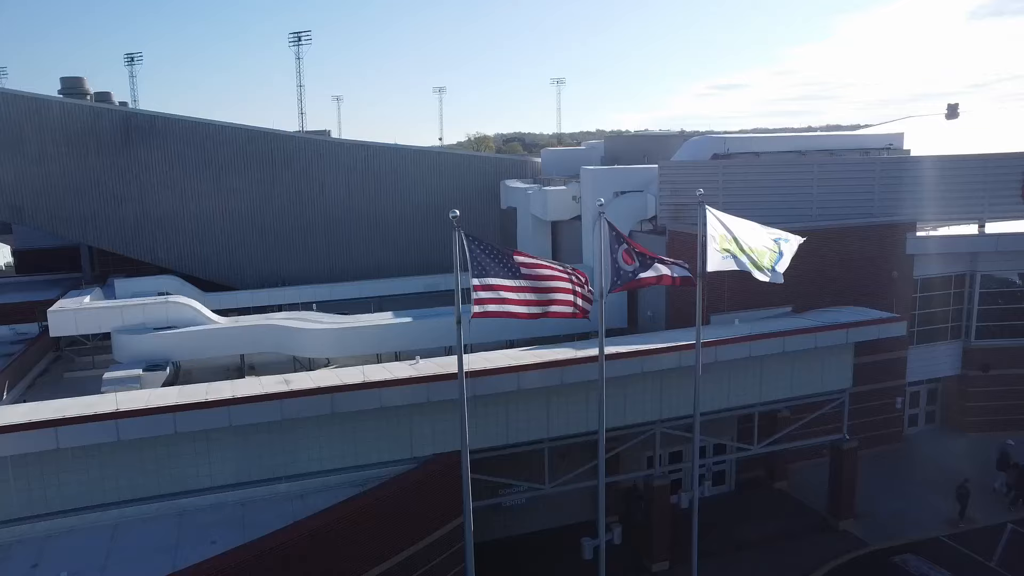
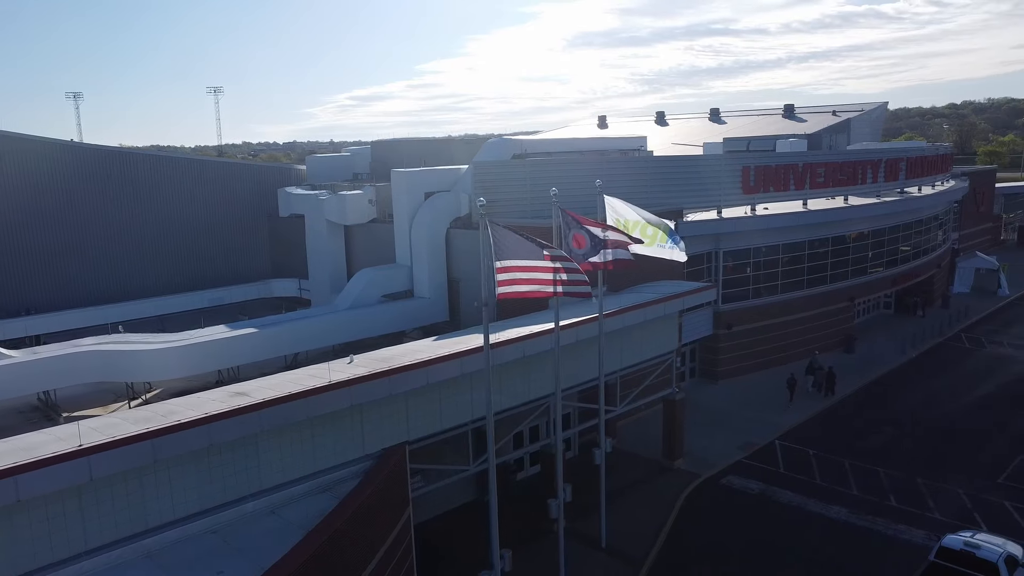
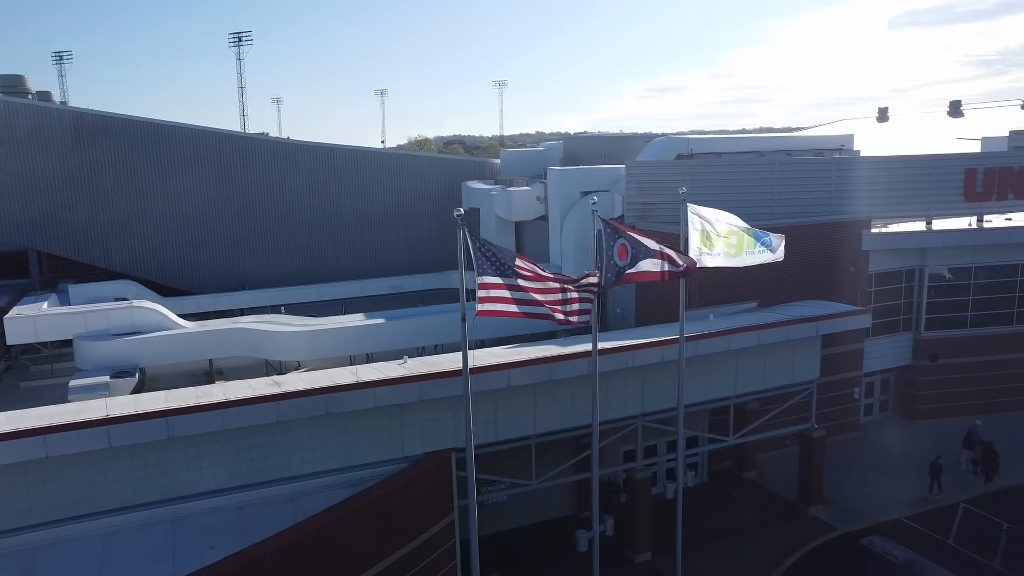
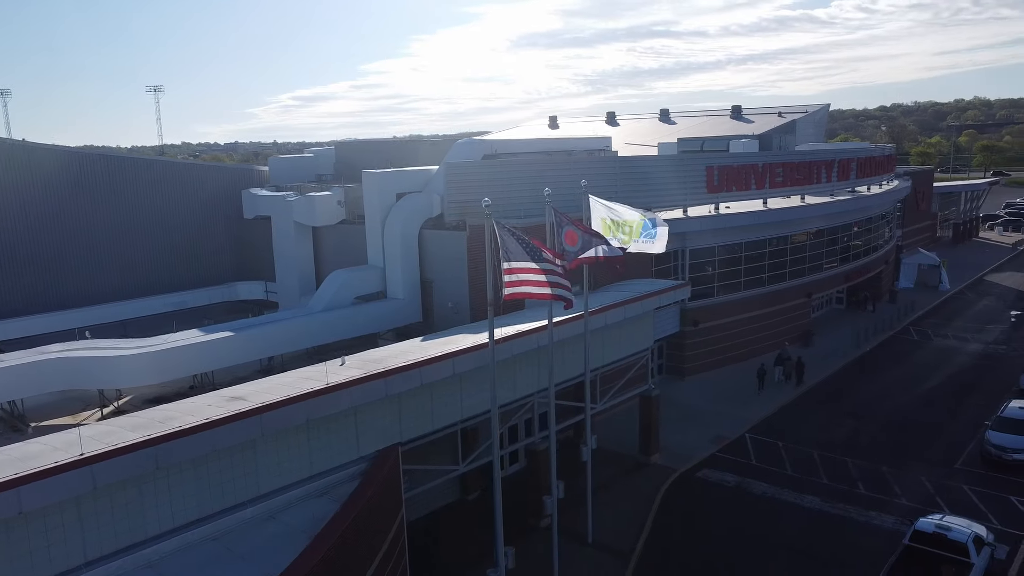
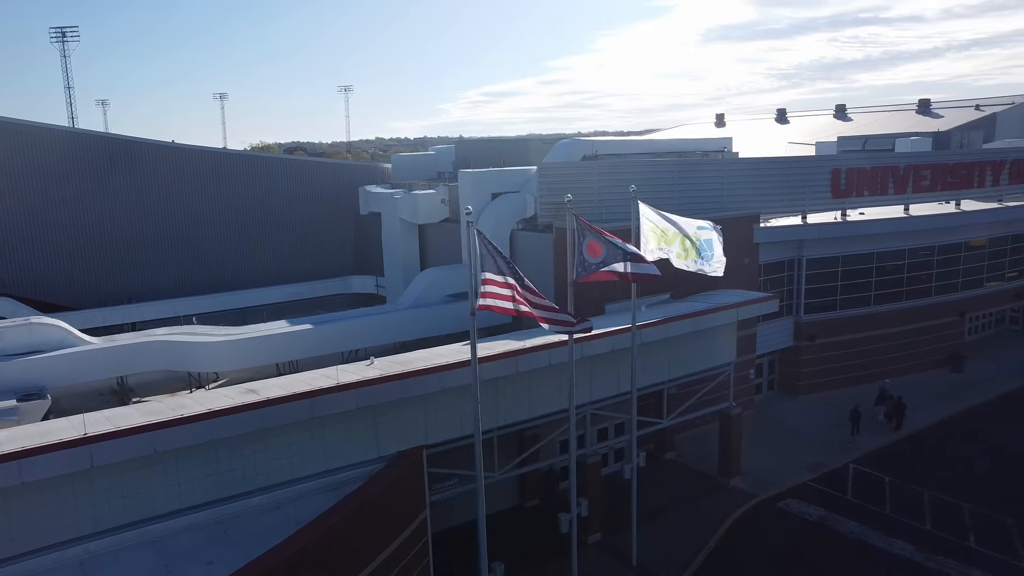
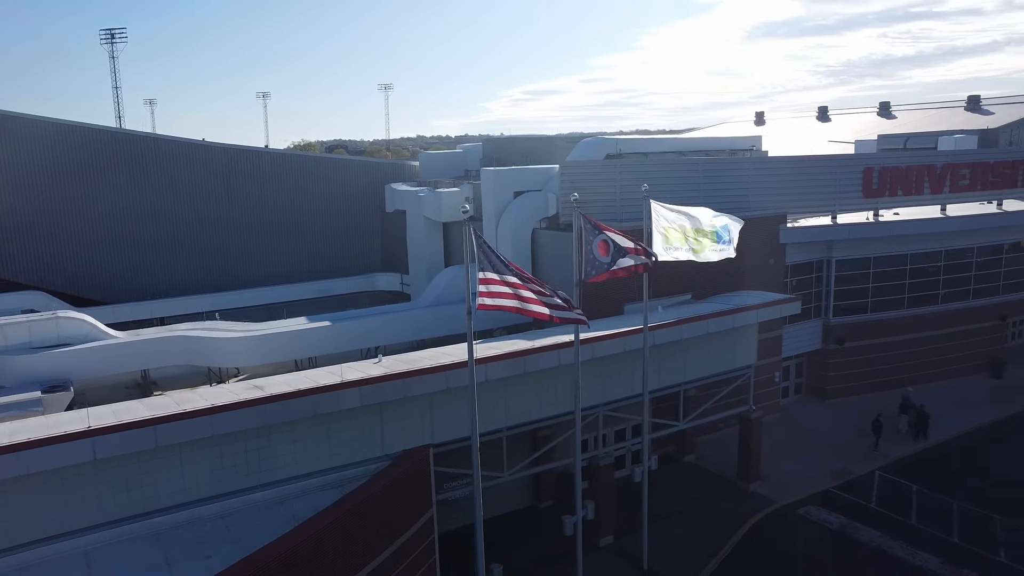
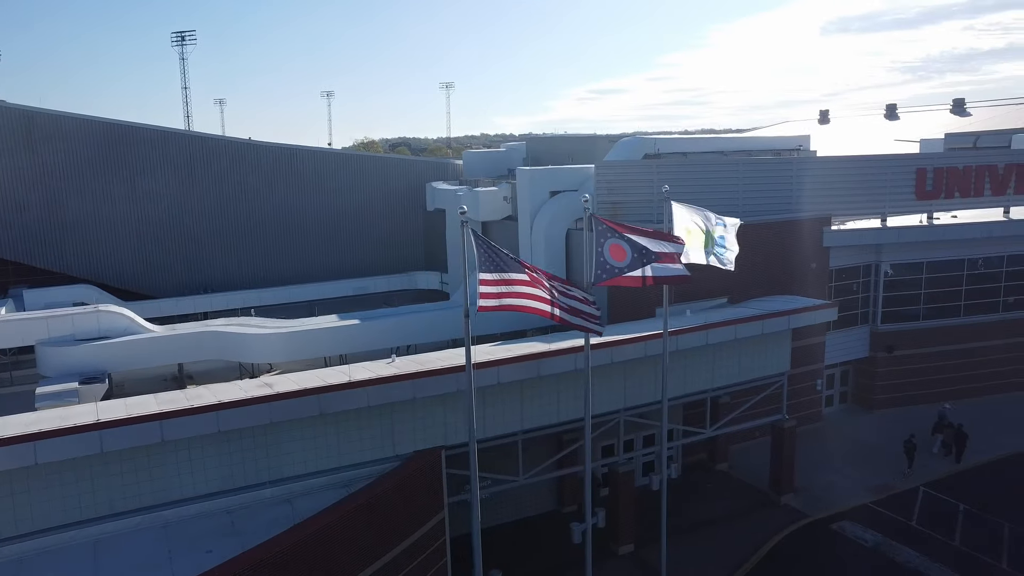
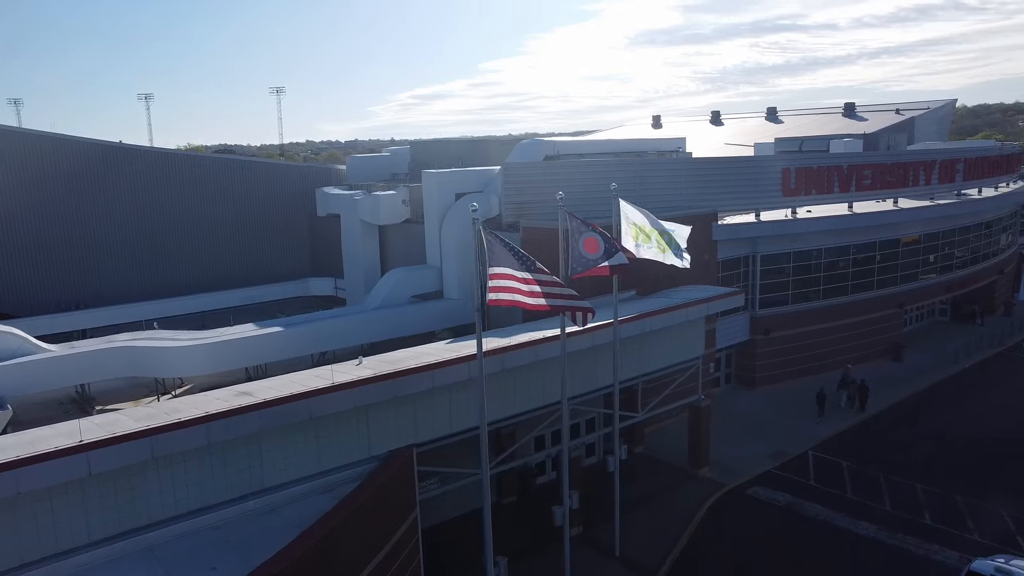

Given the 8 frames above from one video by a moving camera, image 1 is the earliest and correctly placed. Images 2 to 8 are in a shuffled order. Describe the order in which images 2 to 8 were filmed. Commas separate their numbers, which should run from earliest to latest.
3, 7, 6, 5, 8, 2, 4
